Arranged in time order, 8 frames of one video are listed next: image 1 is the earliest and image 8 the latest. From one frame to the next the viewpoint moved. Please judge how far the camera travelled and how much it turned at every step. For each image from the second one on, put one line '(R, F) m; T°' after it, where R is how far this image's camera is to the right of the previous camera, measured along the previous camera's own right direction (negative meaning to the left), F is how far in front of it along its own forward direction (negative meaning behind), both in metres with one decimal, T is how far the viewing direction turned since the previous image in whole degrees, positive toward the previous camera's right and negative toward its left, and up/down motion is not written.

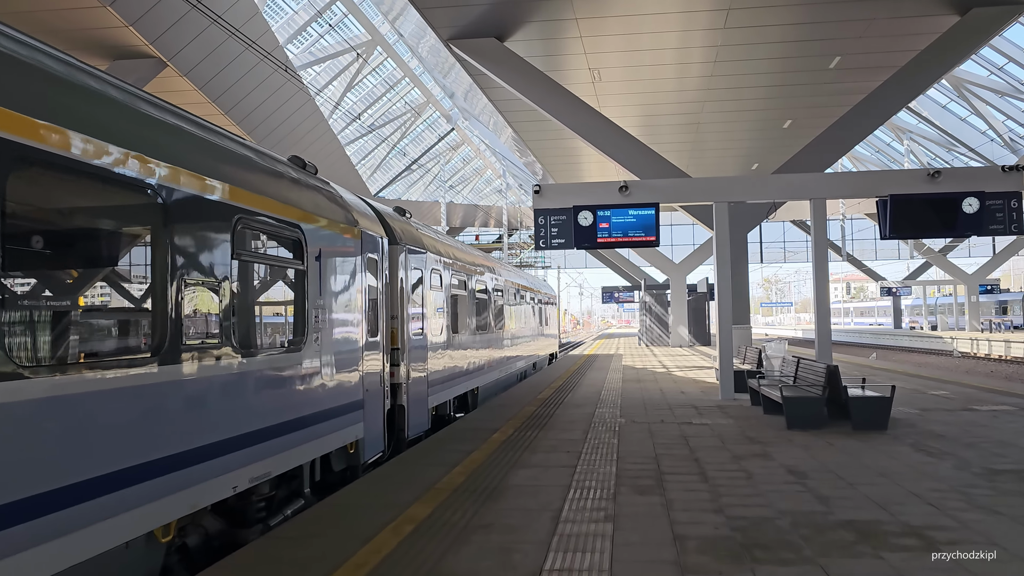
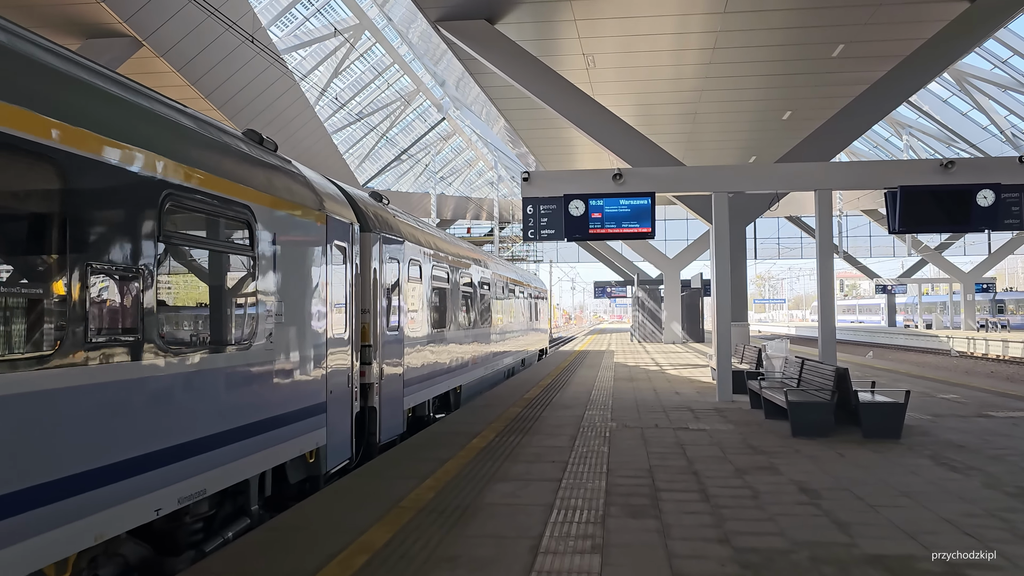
(+0.1, +0.7) m; 0°
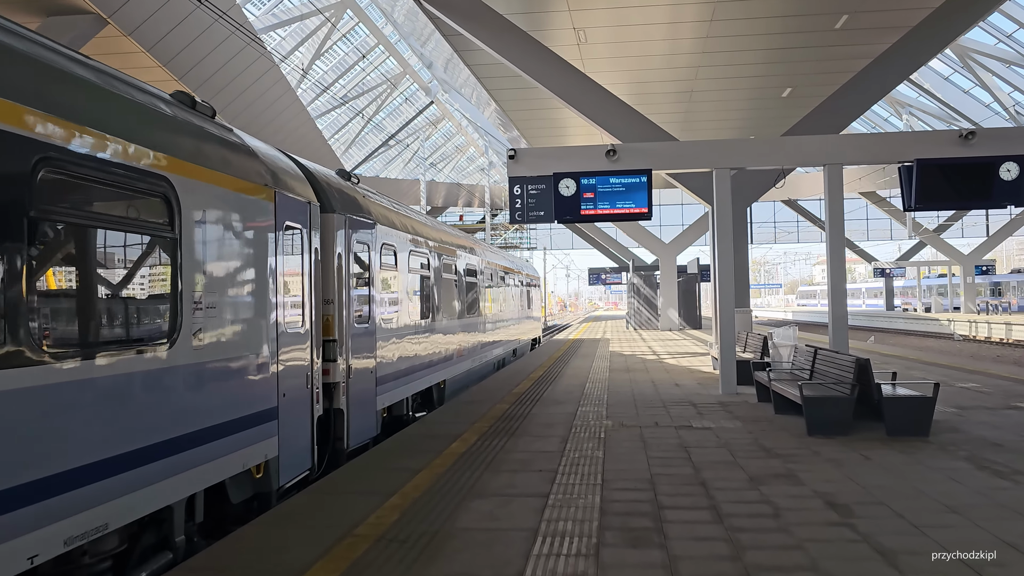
(+0.1, +0.8) m; 0°
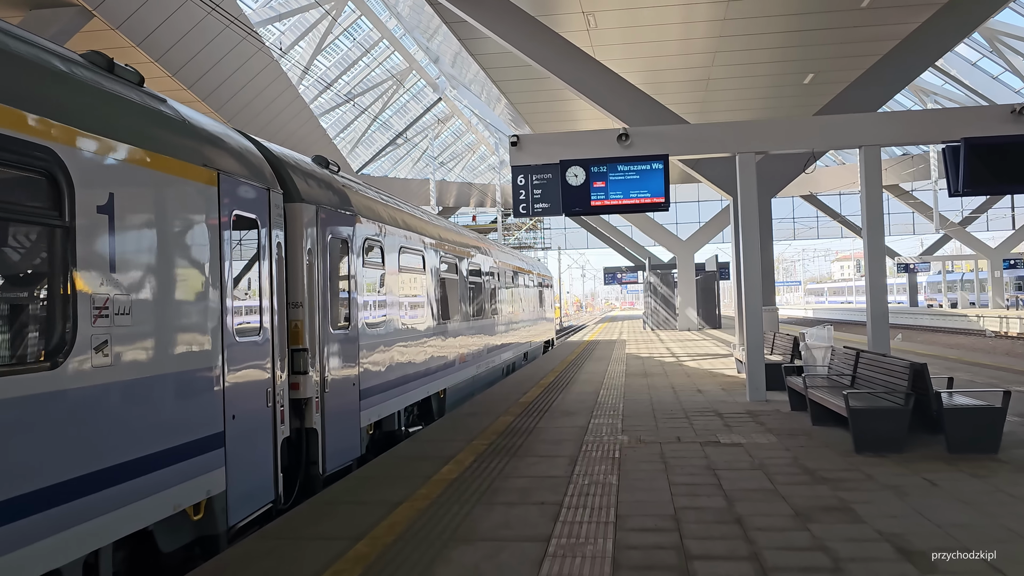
(+0.1, +0.9) m; -1°
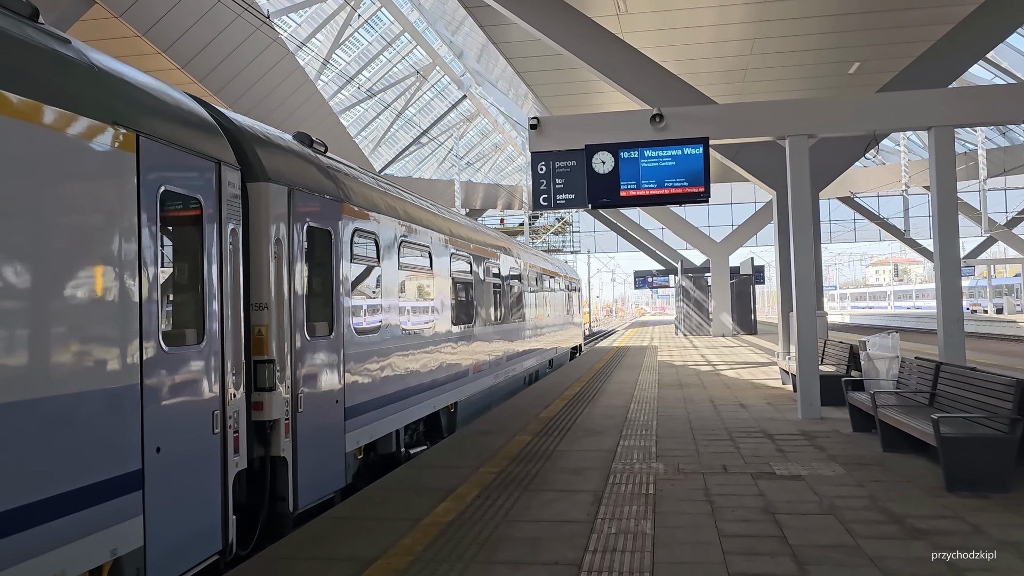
(+0.1, +1.1) m; -2°
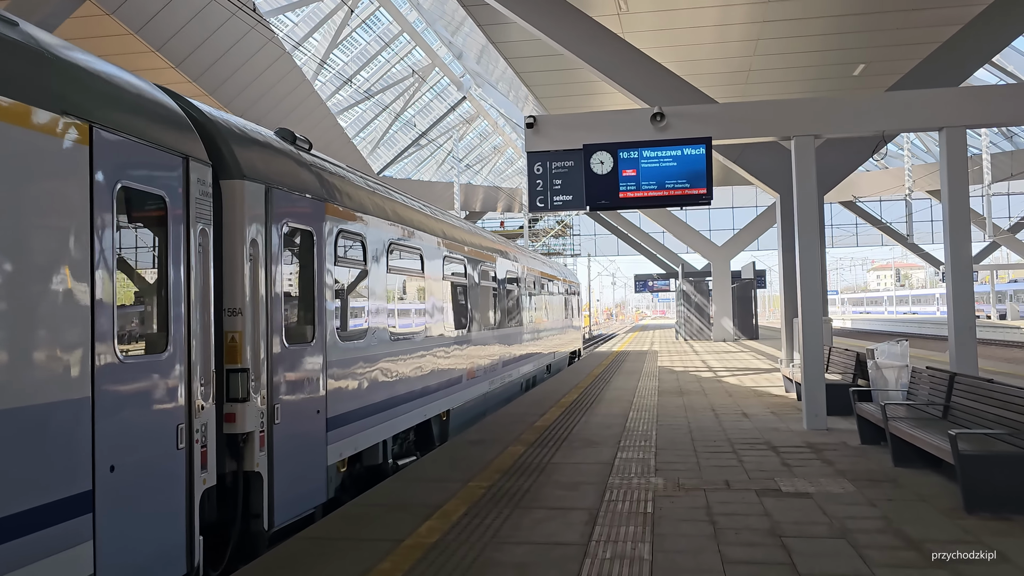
(+0.1, +0.3) m; 0°
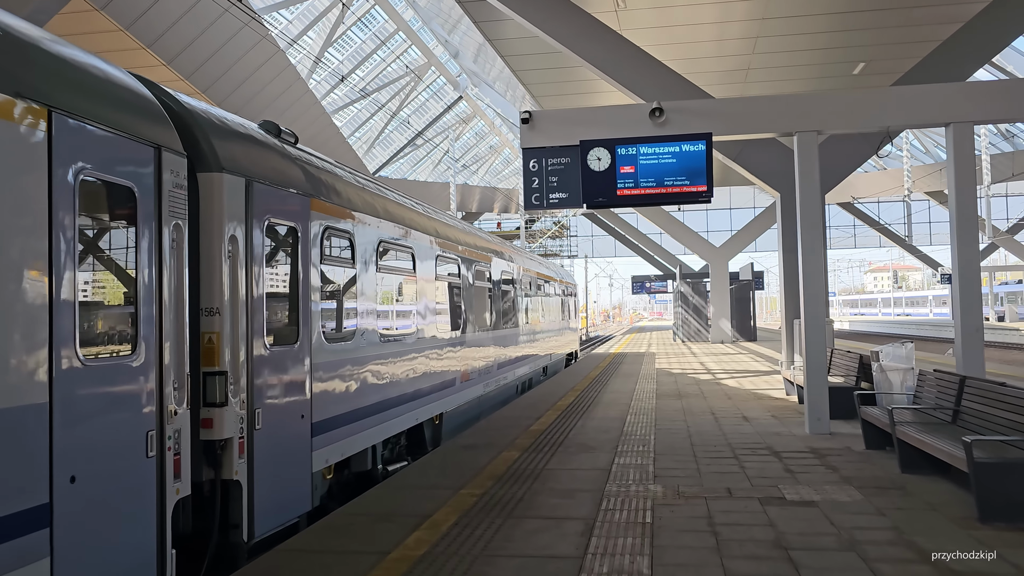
(0.0, +0.2) m; 0°
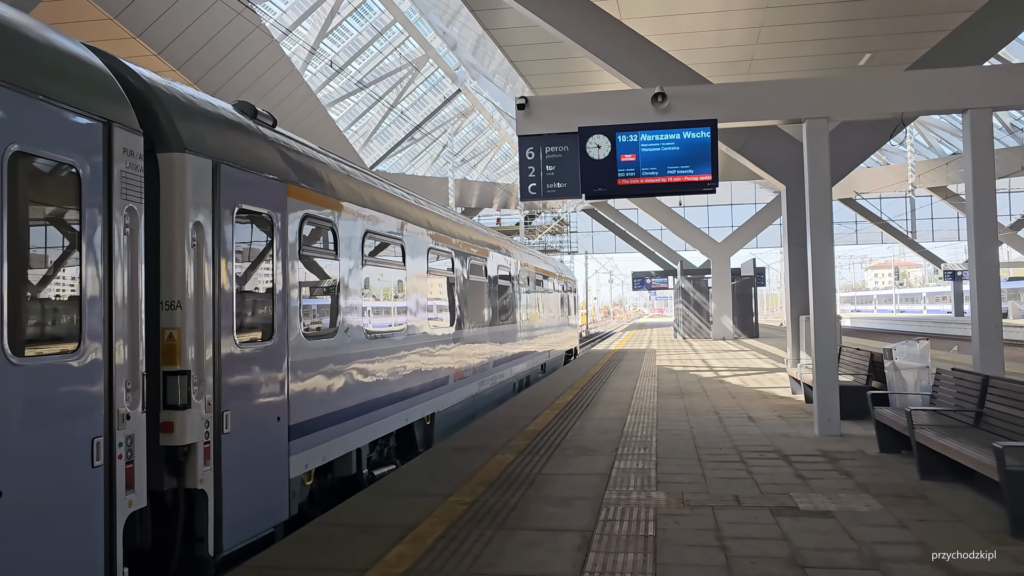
(0.0, +0.4) m; 0°
